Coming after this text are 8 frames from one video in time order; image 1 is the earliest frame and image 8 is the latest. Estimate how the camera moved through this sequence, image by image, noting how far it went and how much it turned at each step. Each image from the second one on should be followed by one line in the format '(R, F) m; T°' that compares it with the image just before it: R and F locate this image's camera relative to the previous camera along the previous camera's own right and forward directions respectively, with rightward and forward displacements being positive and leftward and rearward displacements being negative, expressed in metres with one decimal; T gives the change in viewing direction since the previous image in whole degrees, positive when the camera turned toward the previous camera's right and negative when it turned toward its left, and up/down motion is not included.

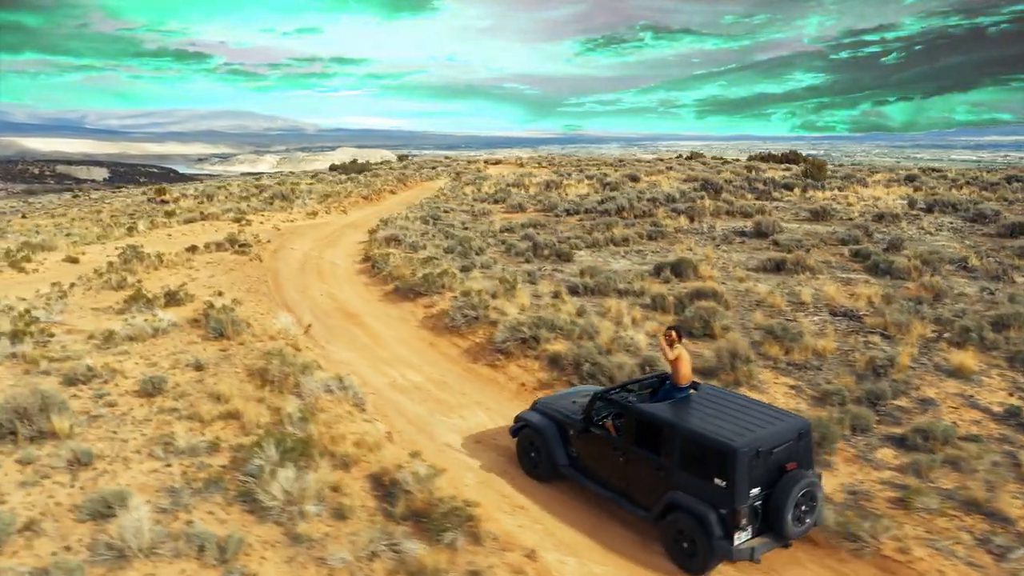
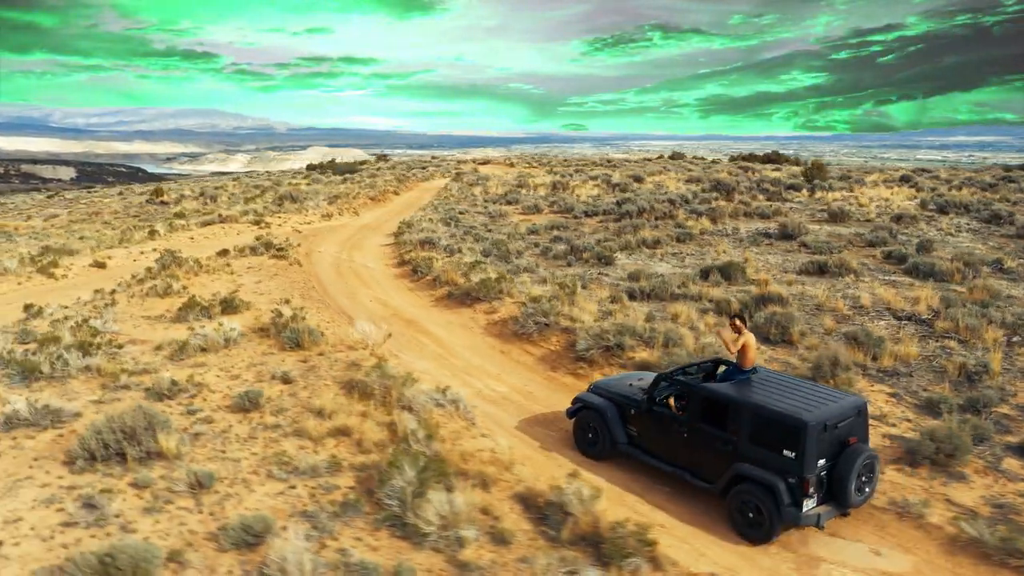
(-1.6, +0.4) m; +2°
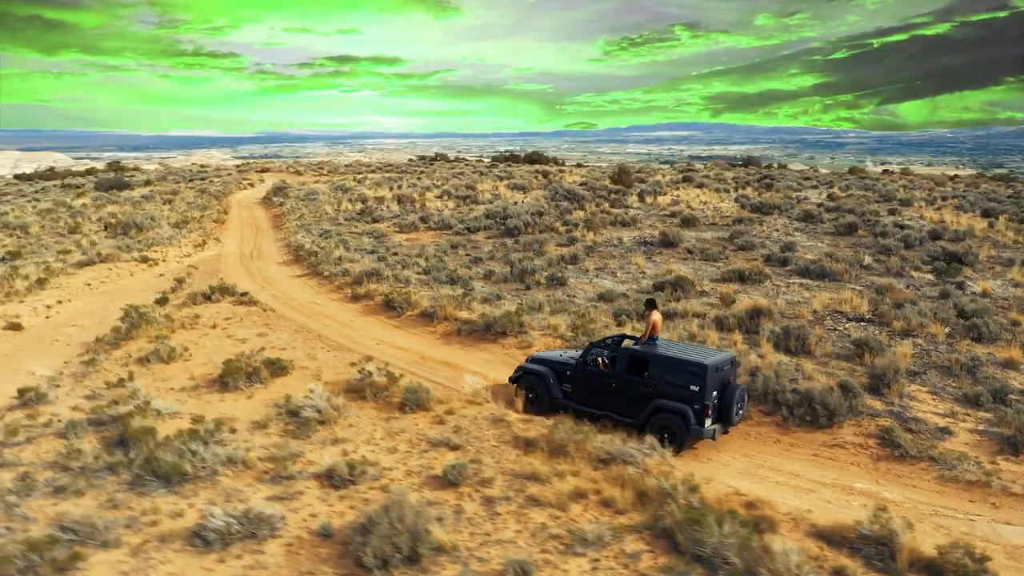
(-5.1, +0.6) m; +18°
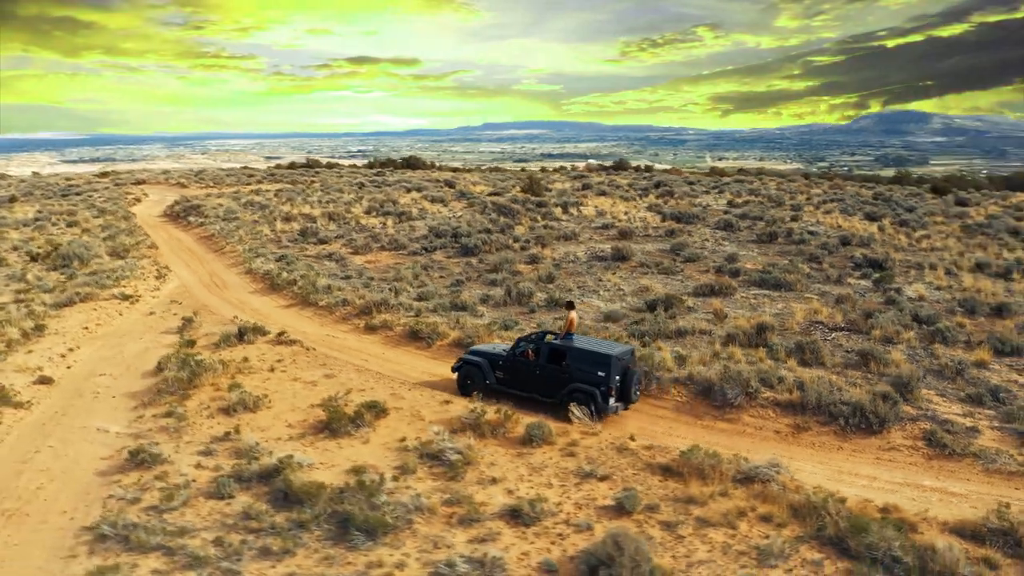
(-3.7, -0.6) m; +10°
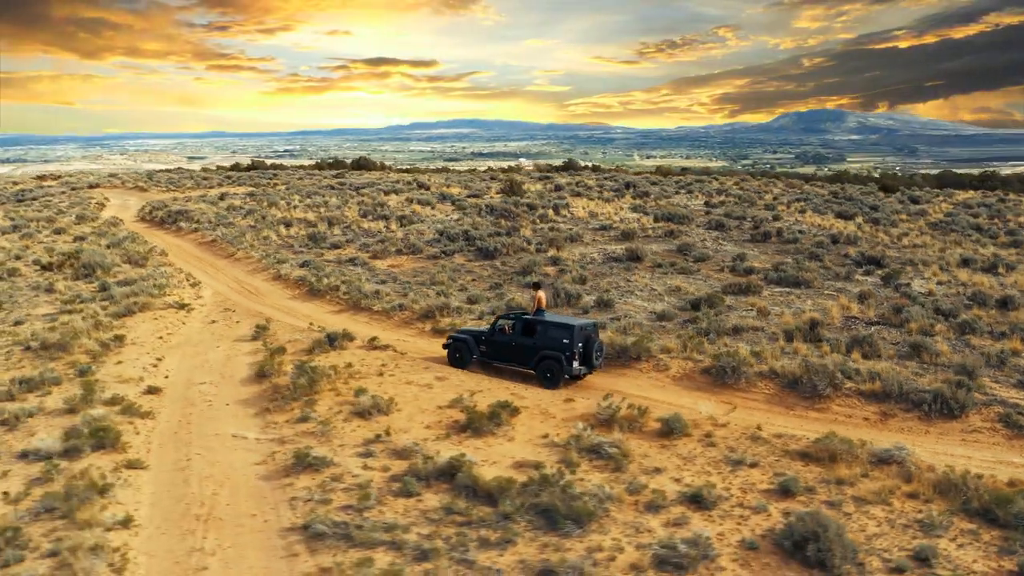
(-3.2, -0.7) m; +5°
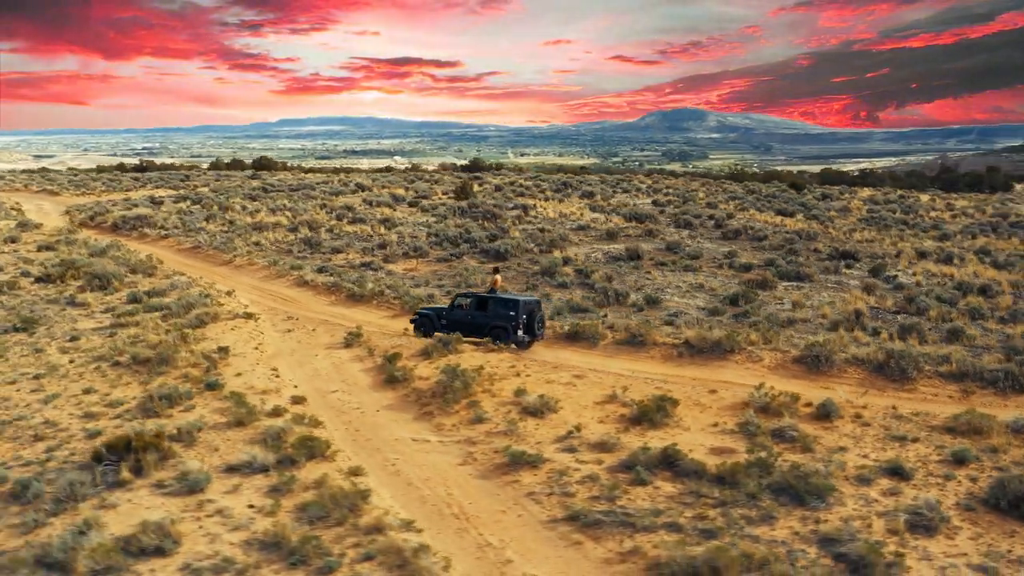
(-5.1, -0.5) m; +8°
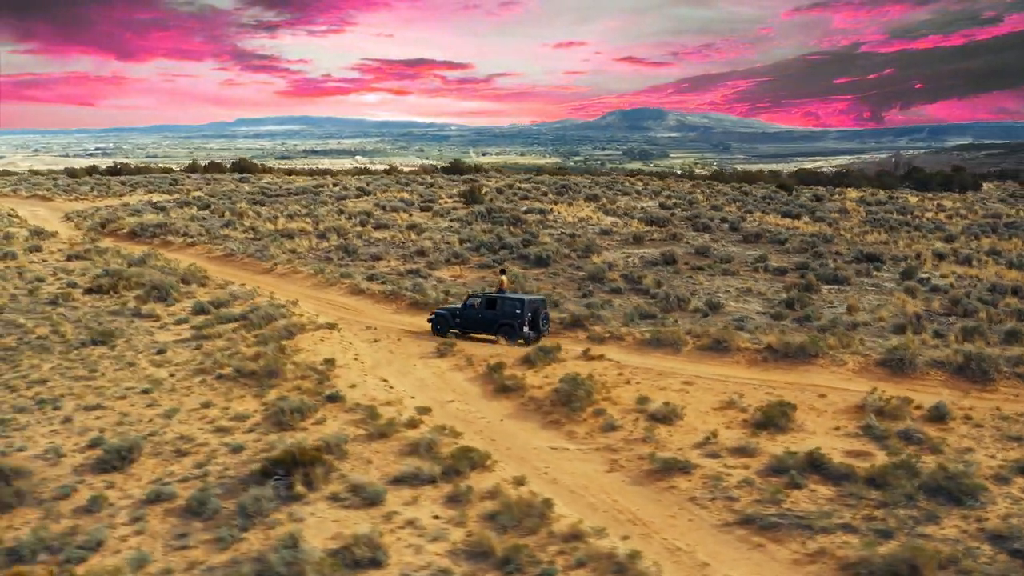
(-3.1, -0.4) m; +3°
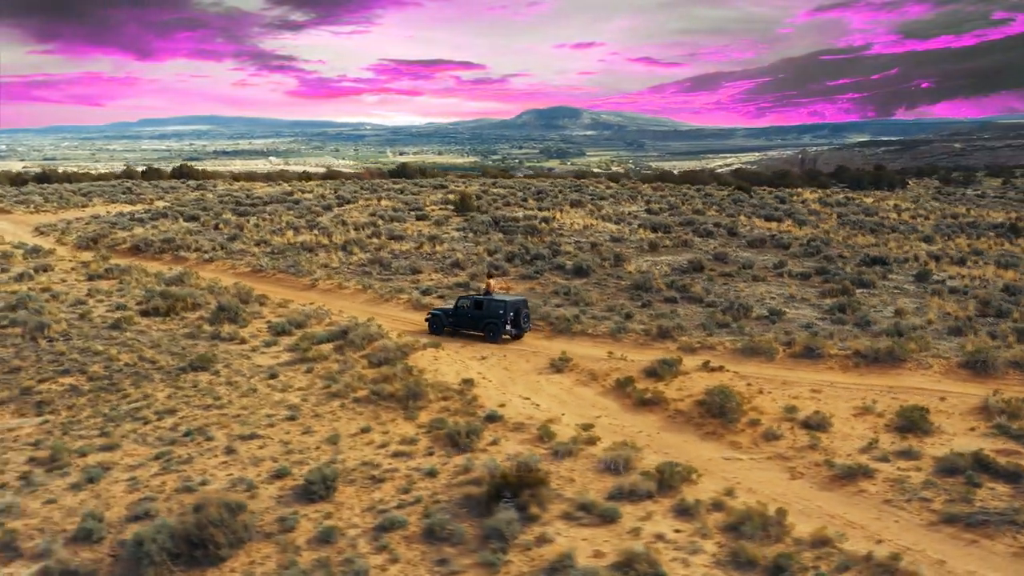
(-4.8, -0.5) m; +6°
